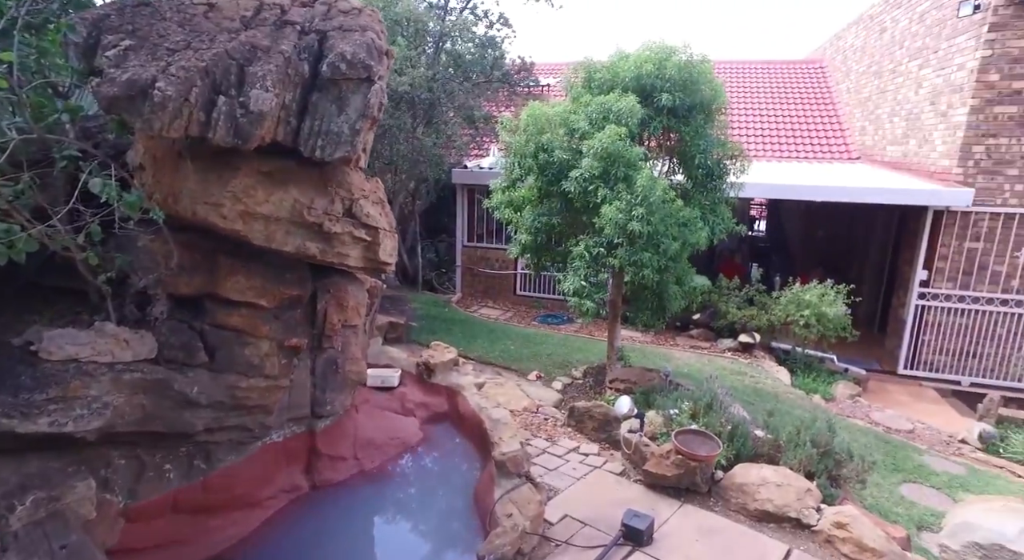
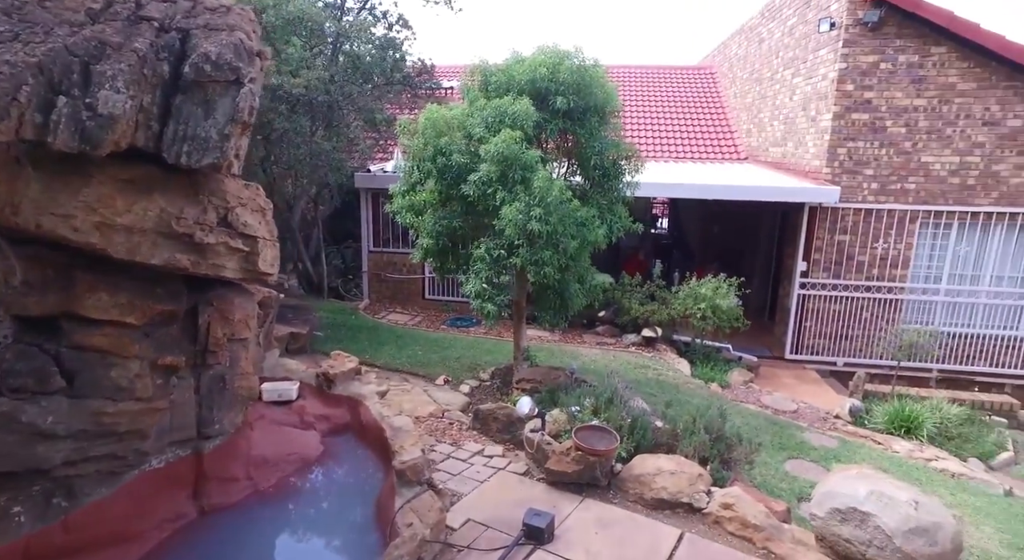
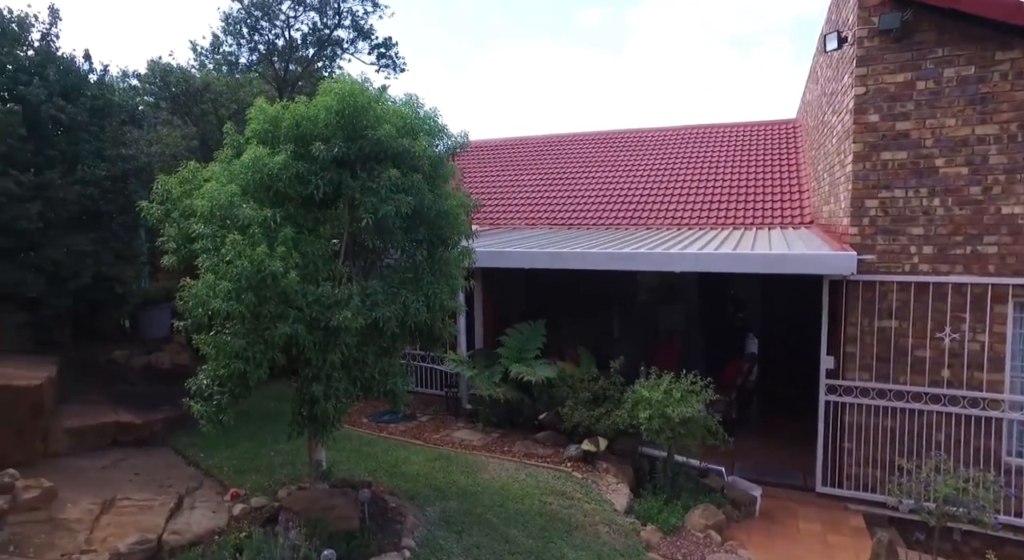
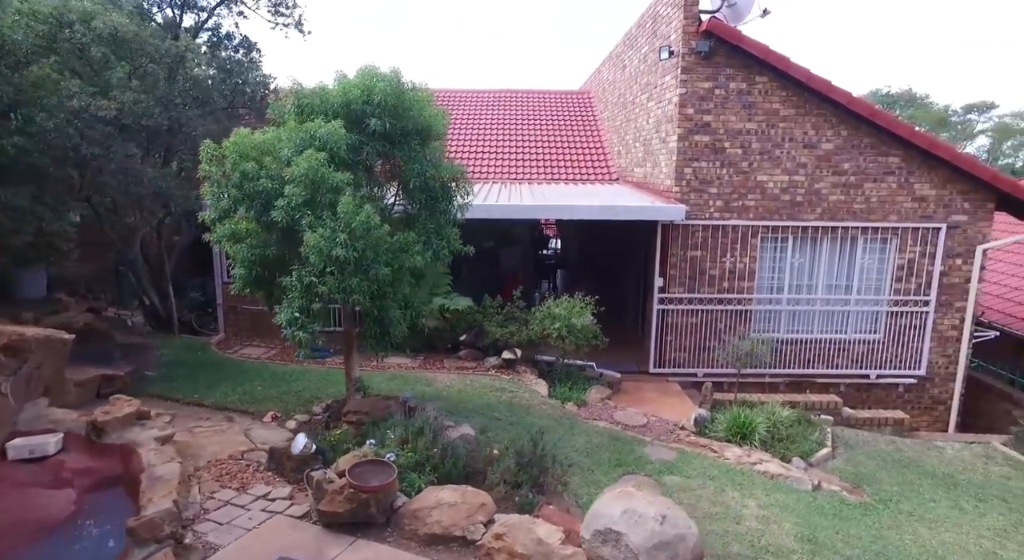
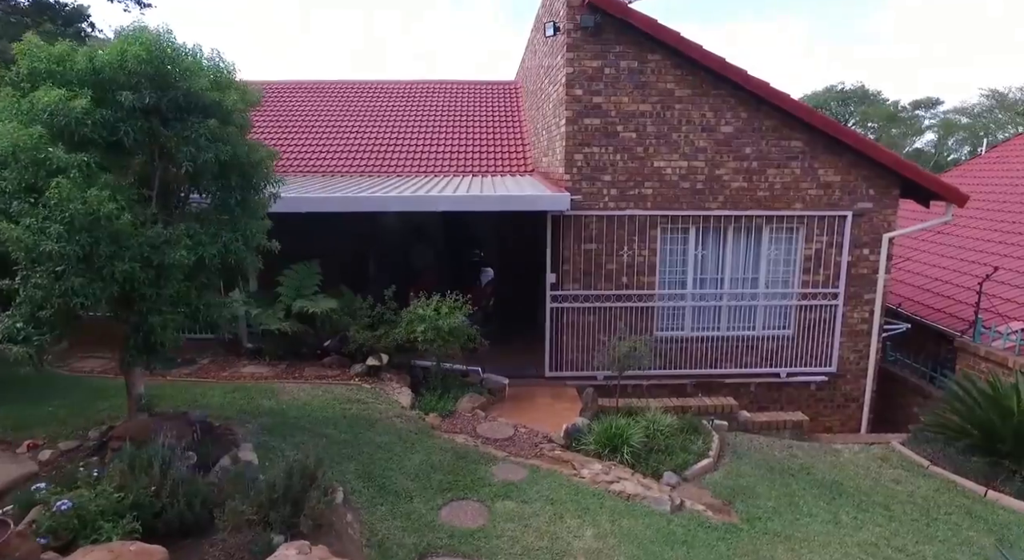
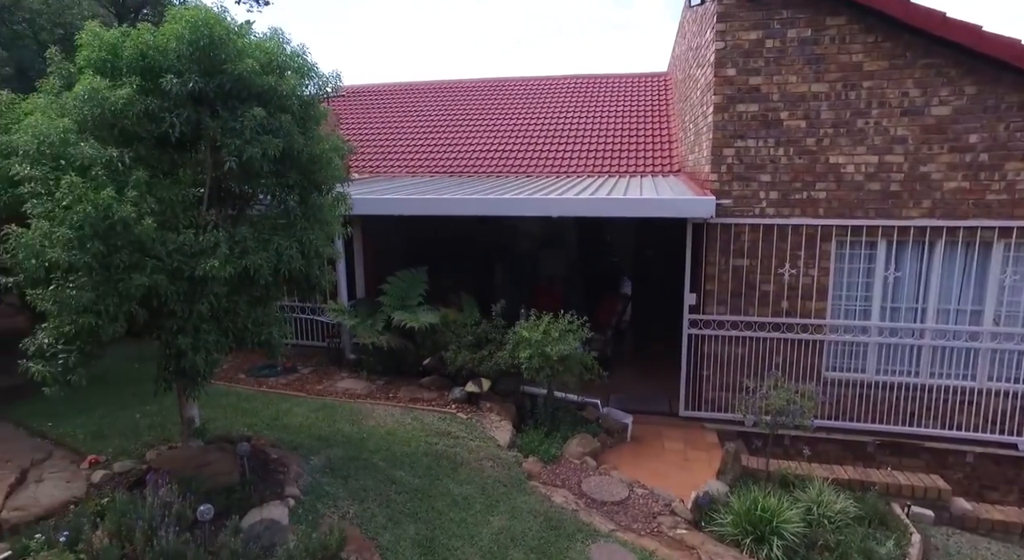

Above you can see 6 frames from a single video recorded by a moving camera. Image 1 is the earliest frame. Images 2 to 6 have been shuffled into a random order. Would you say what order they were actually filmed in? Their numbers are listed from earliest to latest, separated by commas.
2, 4, 5, 6, 3
